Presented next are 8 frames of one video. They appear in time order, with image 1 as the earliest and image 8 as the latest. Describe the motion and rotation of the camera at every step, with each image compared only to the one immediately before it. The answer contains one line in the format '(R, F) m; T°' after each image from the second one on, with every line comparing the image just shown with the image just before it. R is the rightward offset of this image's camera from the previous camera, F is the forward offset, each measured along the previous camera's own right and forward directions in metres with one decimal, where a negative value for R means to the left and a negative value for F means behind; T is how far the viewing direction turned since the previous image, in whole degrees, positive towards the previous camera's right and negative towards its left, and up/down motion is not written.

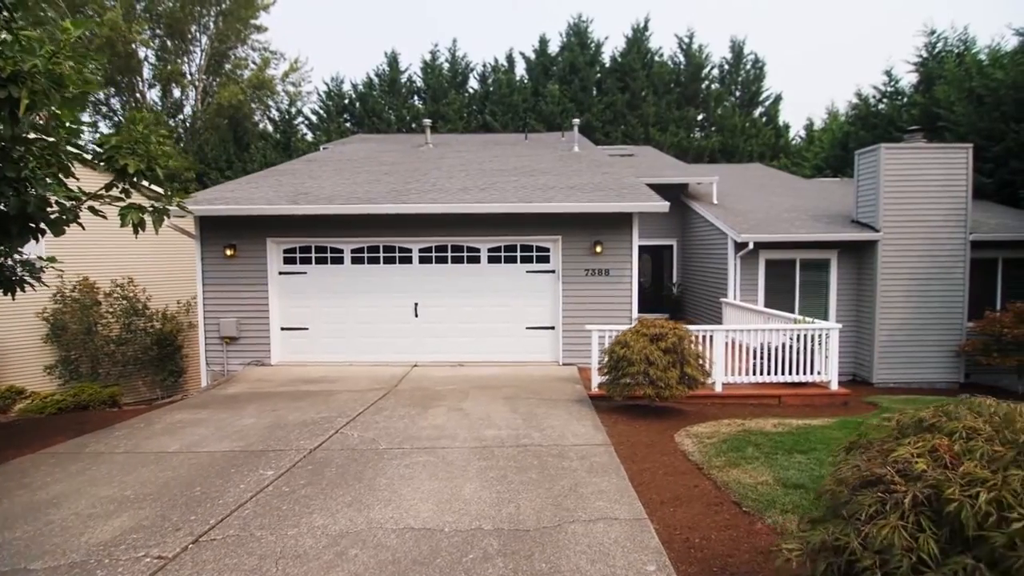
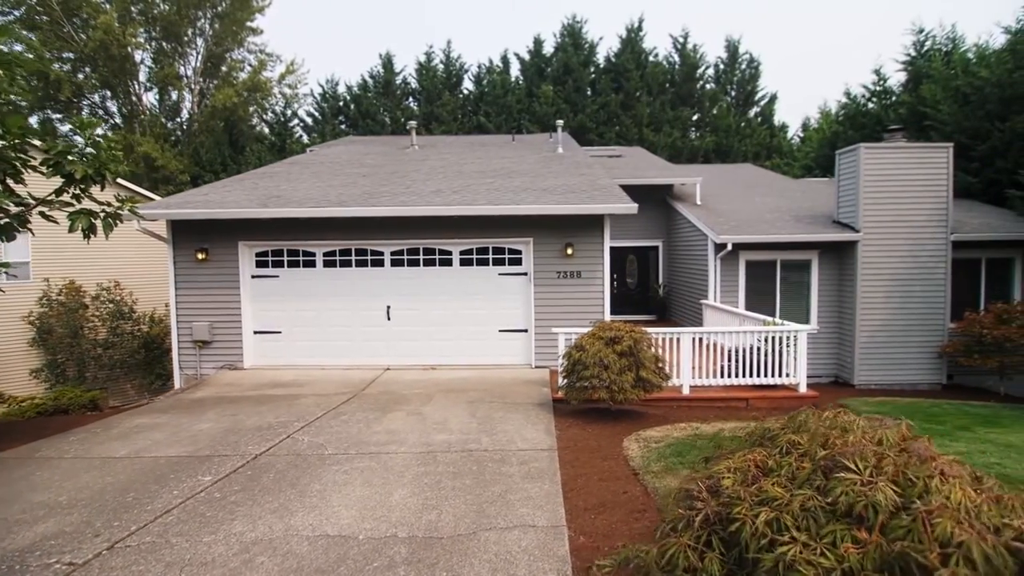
(+0.5, 0.0) m; 0°
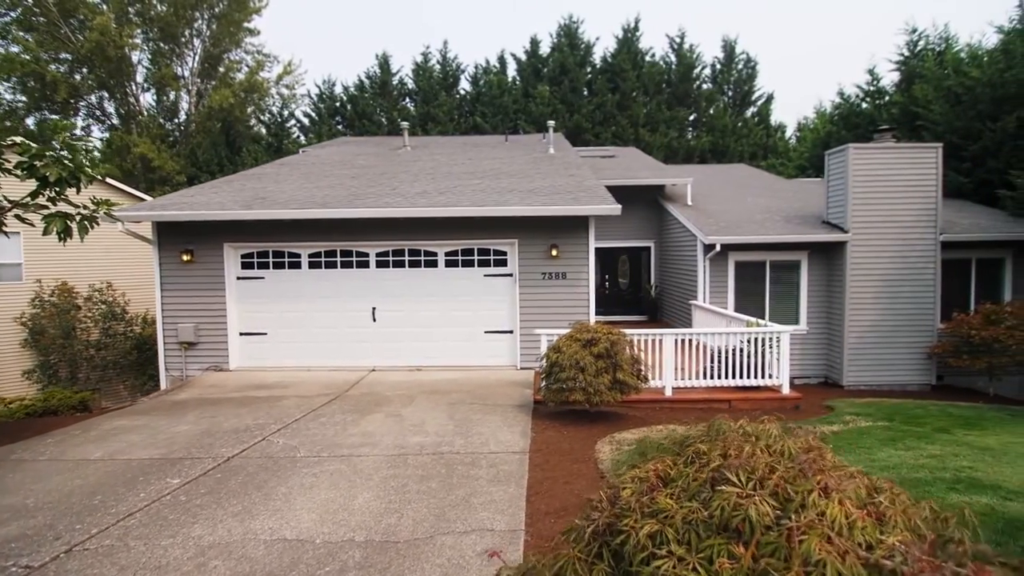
(+0.3, 0.0) m; 0°
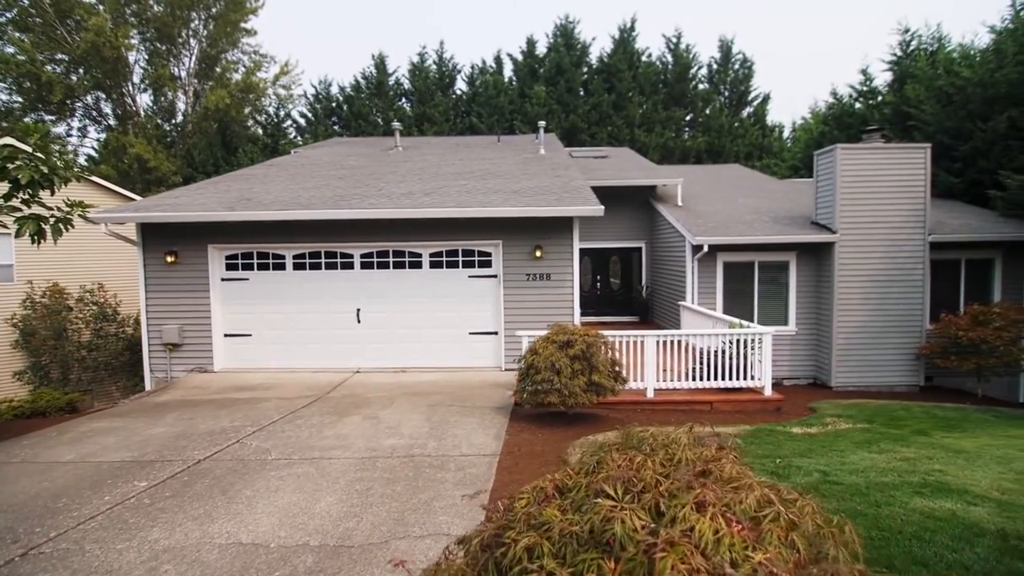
(+0.3, 0.0) m; 0°
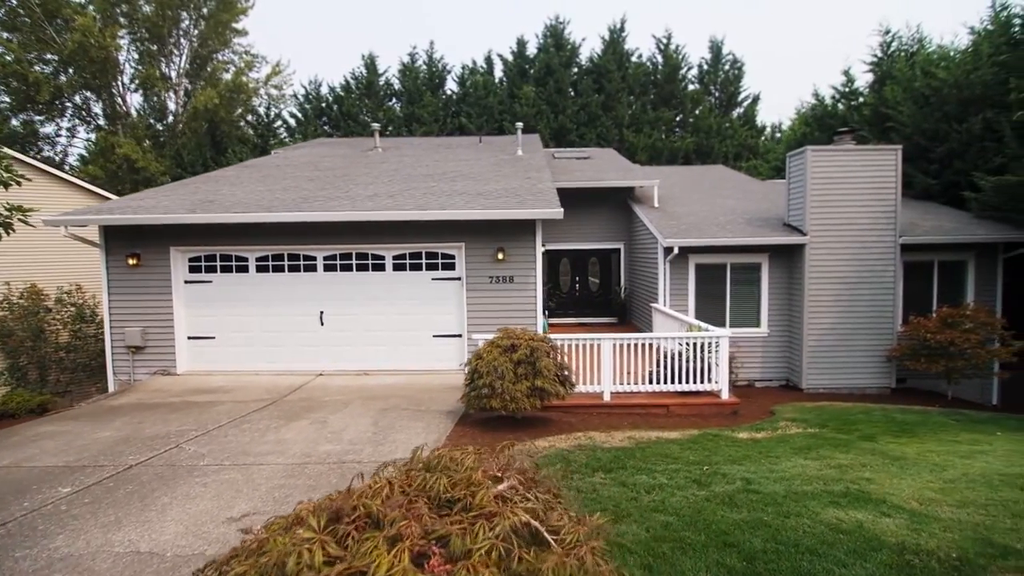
(+0.6, 0.0) m; 0°
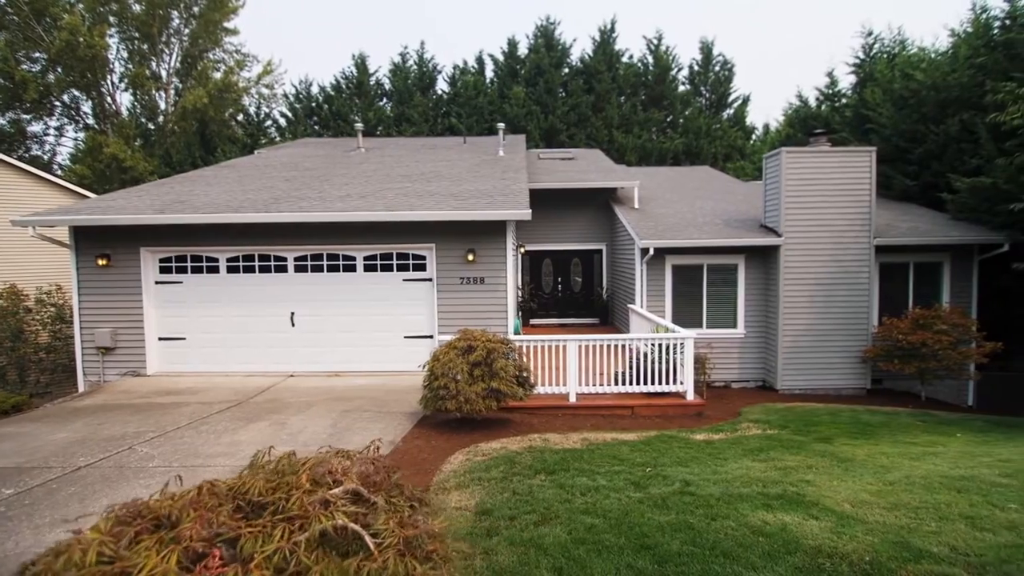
(+0.4, 0.0) m; 0°
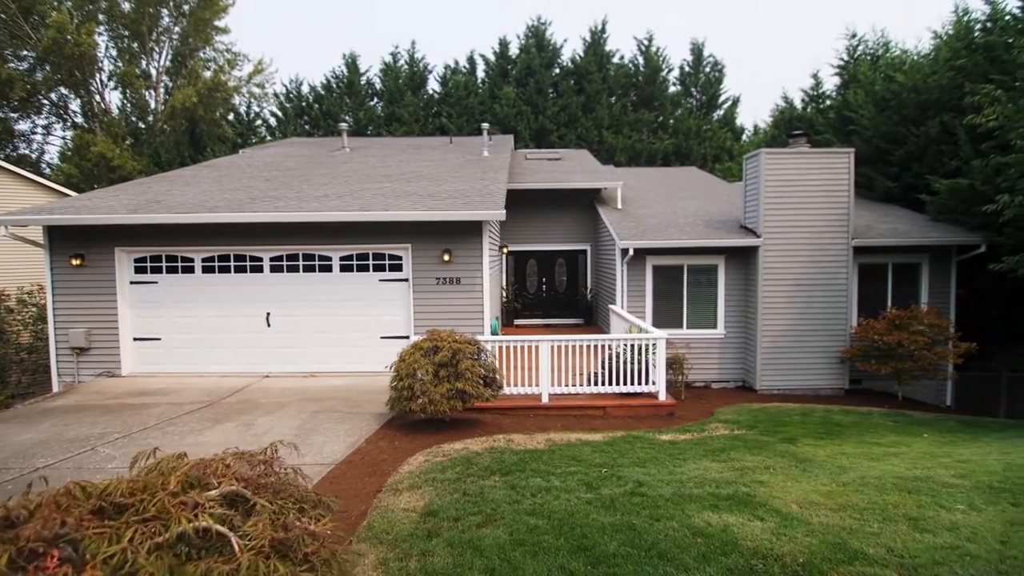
(+0.3, 0.0) m; 0°
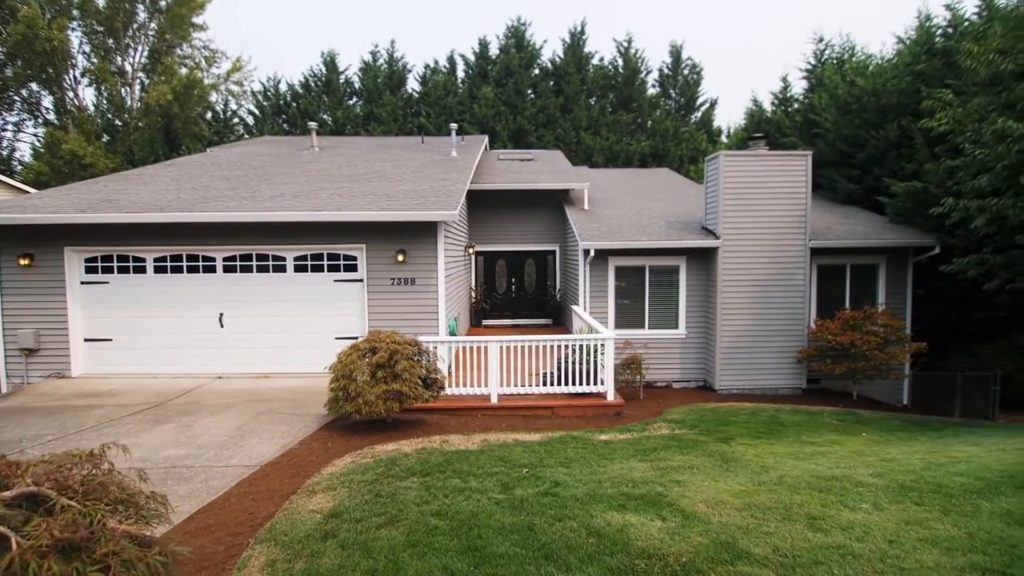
(+0.5, 0.0) m; +1°
